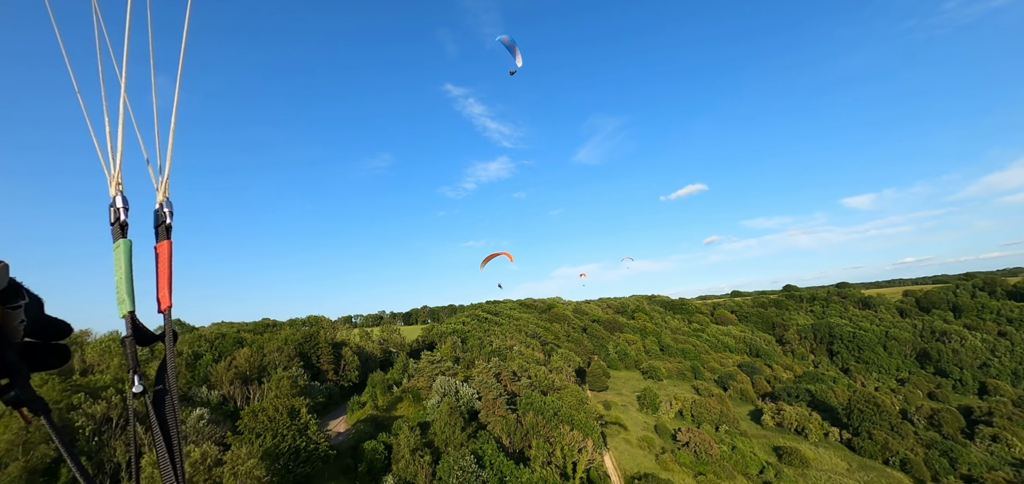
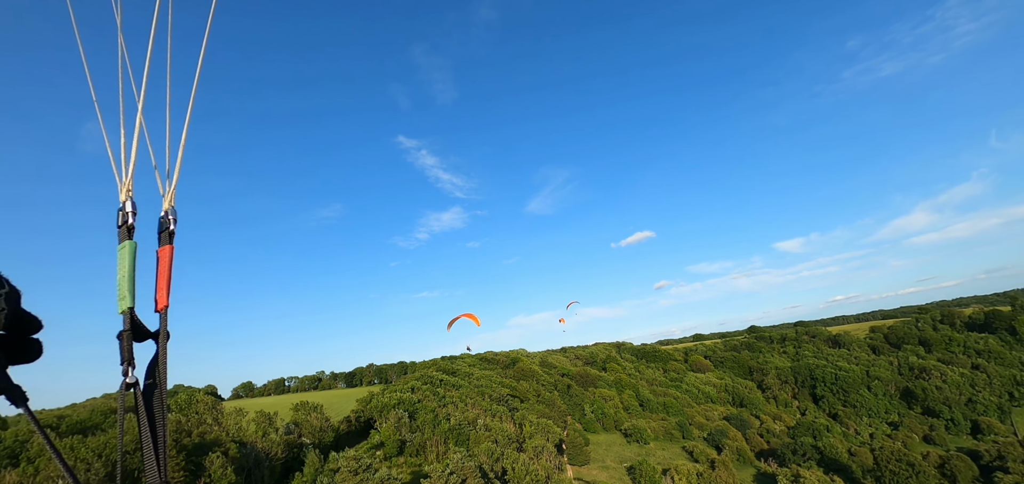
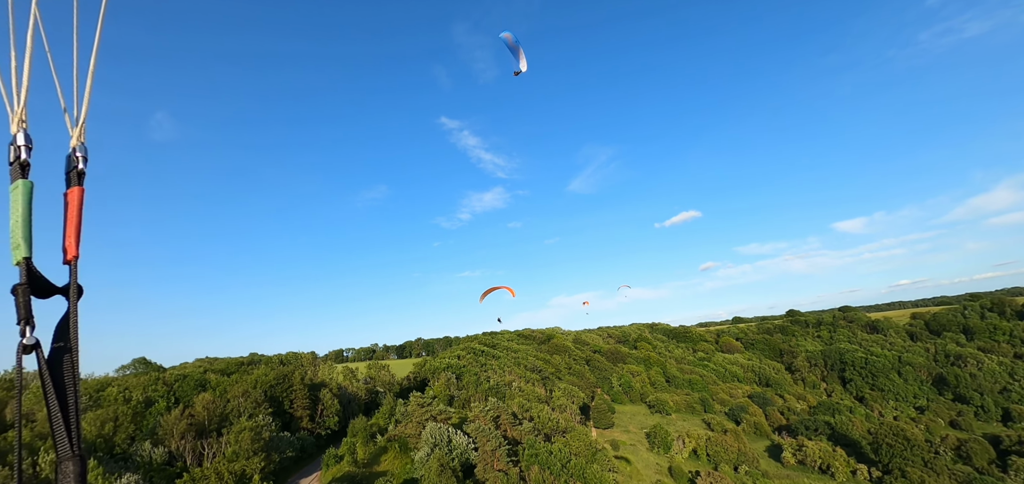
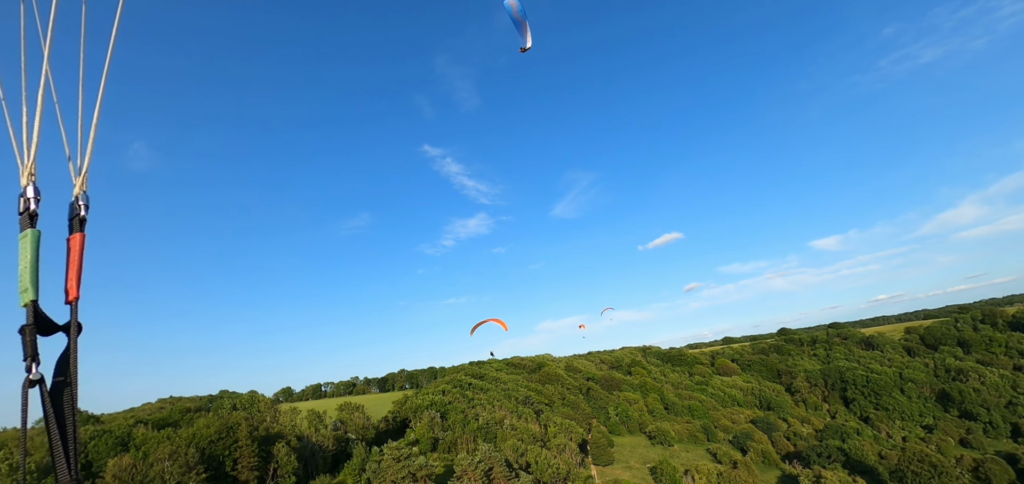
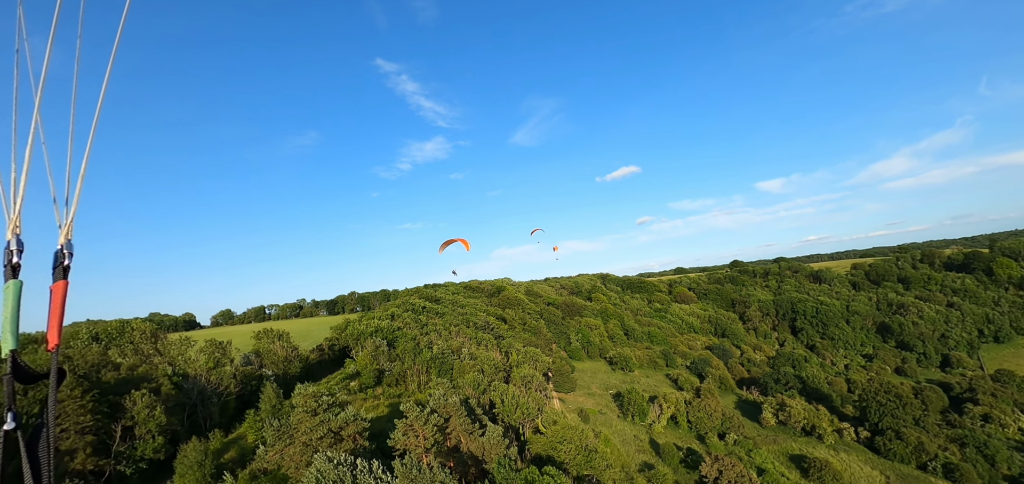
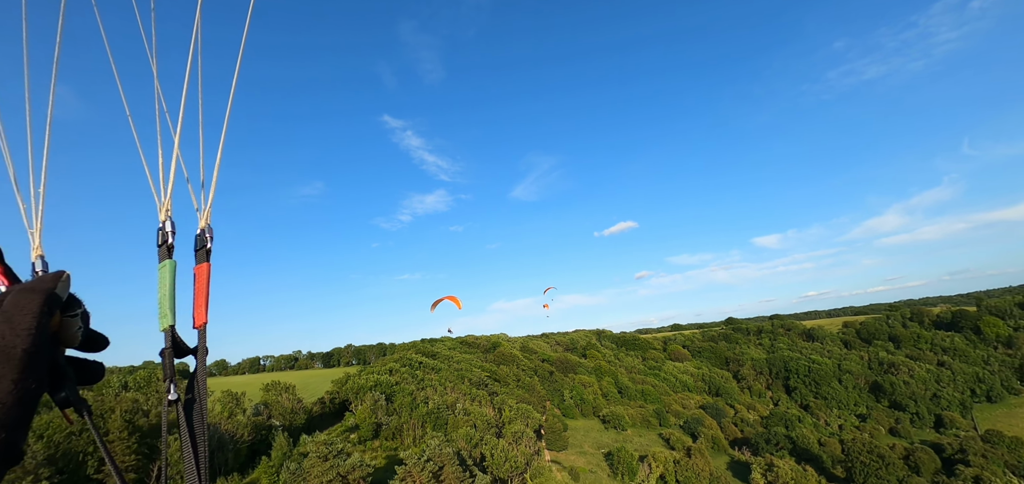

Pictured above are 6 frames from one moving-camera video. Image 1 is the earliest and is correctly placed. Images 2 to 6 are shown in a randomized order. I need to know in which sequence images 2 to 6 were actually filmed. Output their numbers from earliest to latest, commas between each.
3, 4, 2, 6, 5
